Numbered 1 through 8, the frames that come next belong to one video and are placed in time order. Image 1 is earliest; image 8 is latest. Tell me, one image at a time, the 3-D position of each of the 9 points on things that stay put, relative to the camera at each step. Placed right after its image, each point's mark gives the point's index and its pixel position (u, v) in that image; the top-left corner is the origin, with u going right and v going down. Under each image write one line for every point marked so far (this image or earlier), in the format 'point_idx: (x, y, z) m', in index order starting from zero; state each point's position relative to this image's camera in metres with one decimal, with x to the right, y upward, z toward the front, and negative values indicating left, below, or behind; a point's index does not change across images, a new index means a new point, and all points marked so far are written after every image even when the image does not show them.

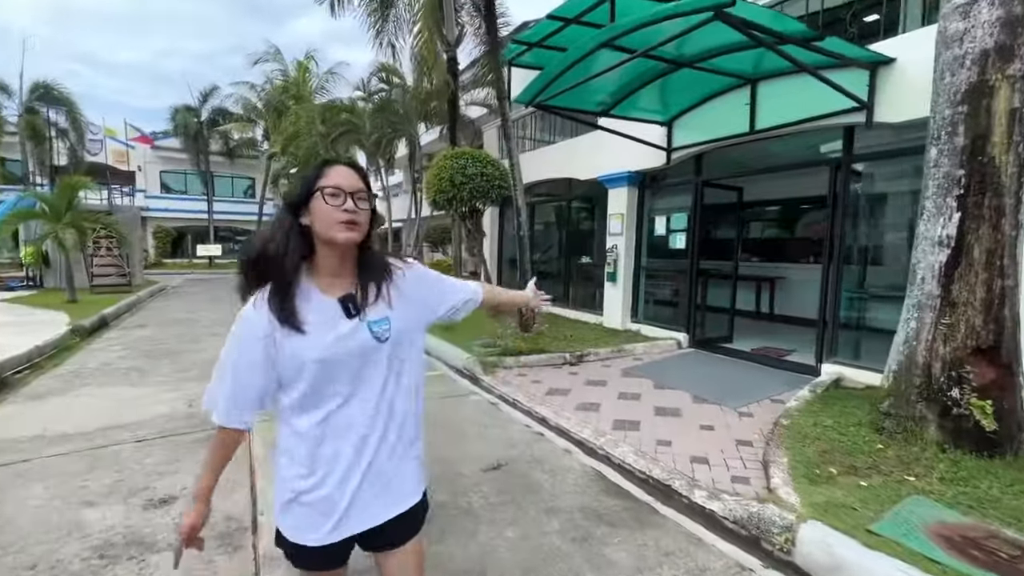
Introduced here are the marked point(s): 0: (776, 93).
0: (+3.1, +2.3, +5.6) m
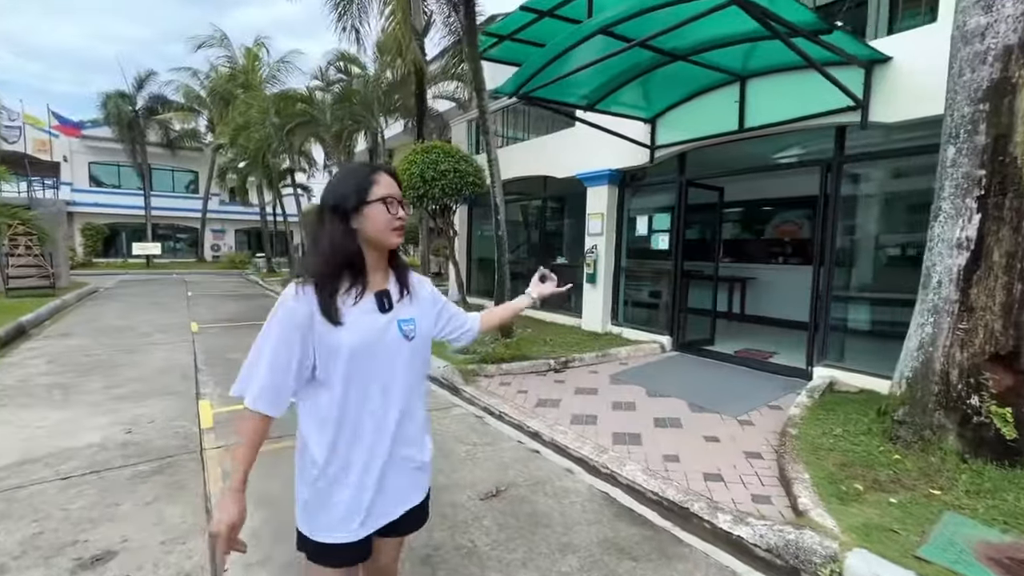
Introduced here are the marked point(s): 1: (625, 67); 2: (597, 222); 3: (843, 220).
0: (+2.9, +2.3, +5.5) m
1: (+1.3, +2.6, +5.7) m
2: (+1.4, +1.1, +7.7) m
3: (+3.6, +0.7, +5.2) m
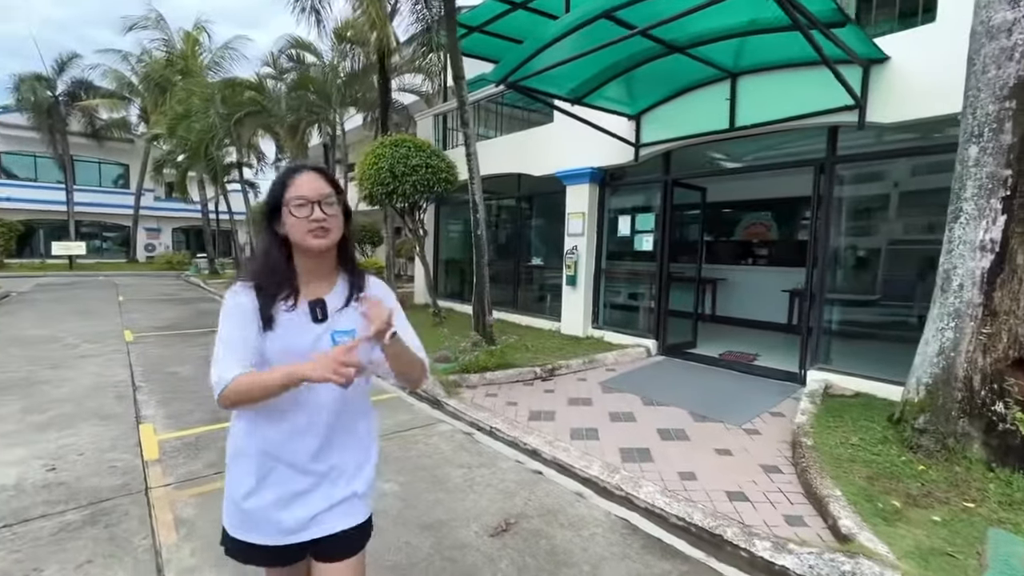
0: (+2.8, +2.2, +5.4) m
1: (+1.2, +2.6, +5.4) m
2: (+1.1, +1.0, +7.5) m
3: (+3.5, +0.7, +5.1) m
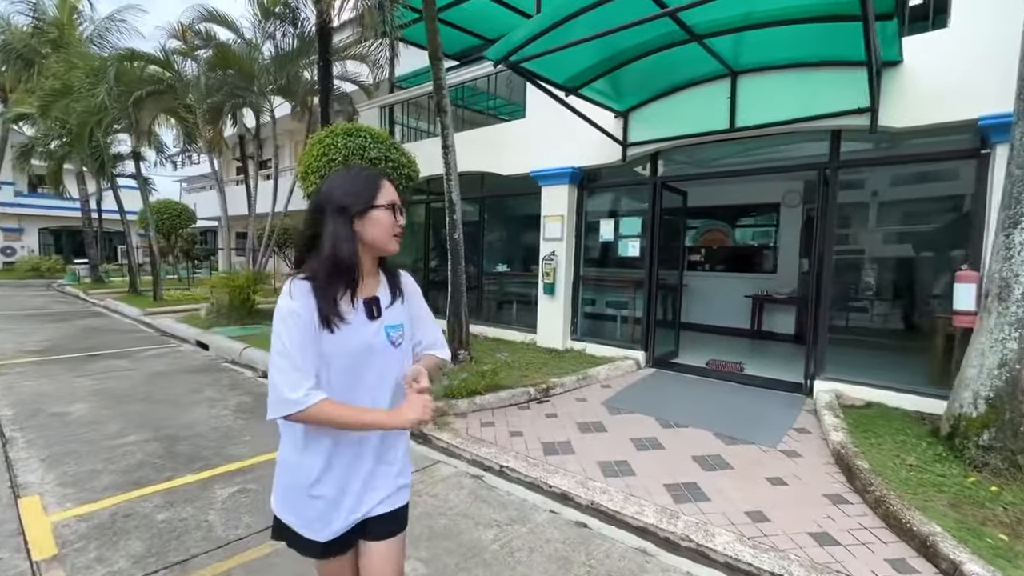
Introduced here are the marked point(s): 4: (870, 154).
0: (+2.7, +2.2, +5.2) m
1: (+1.1, +2.5, +4.9) m
2: (+0.7, +0.9, +6.9) m
3: (+3.5, +0.6, +5.0) m
4: (+3.6, +1.4, +4.9) m
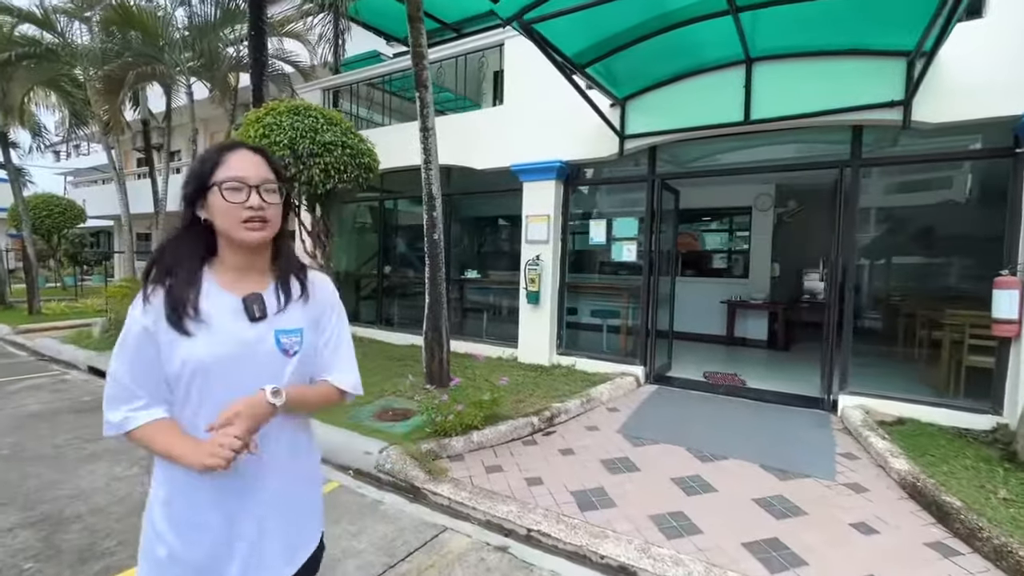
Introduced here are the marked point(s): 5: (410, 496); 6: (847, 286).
0: (+2.6, +2.1, +4.8) m
1: (+1.1, +2.4, +4.3) m
2: (+0.4, +0.8, +6.2) m
3: (+3.4, +0.6, +4.7) m
4: (+3.6, +1.3, +4.6) m
5: (-0.7, -1.5, +3.5) m
6: (+3.4, 0.0, +4.8) m
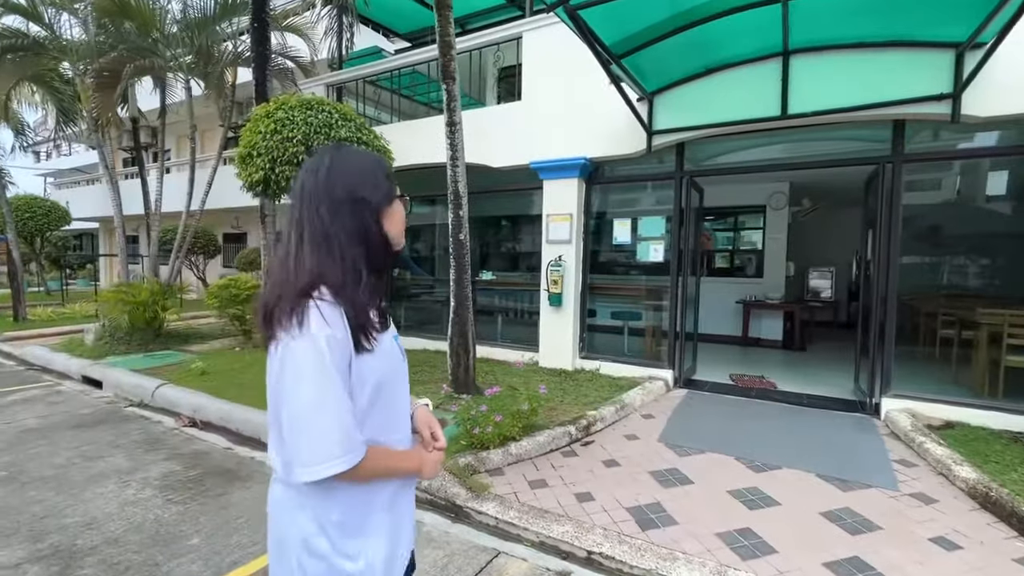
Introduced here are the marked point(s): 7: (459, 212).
0: (+2.9, +2.1, +4.6) m
1: (+1.4, +2.4, +4.1) m
2: (+0.6, +0.8, +6.0) m
3: (+3.7, +0.6, +4.6) m
4: (+3.9, +1.3, +4.5) m
5: (-0.4, -1.5, +3.2) m
6: (+3.7, 0.0, +4.6) m
7: (-0.5, +0.7, +4.6) m
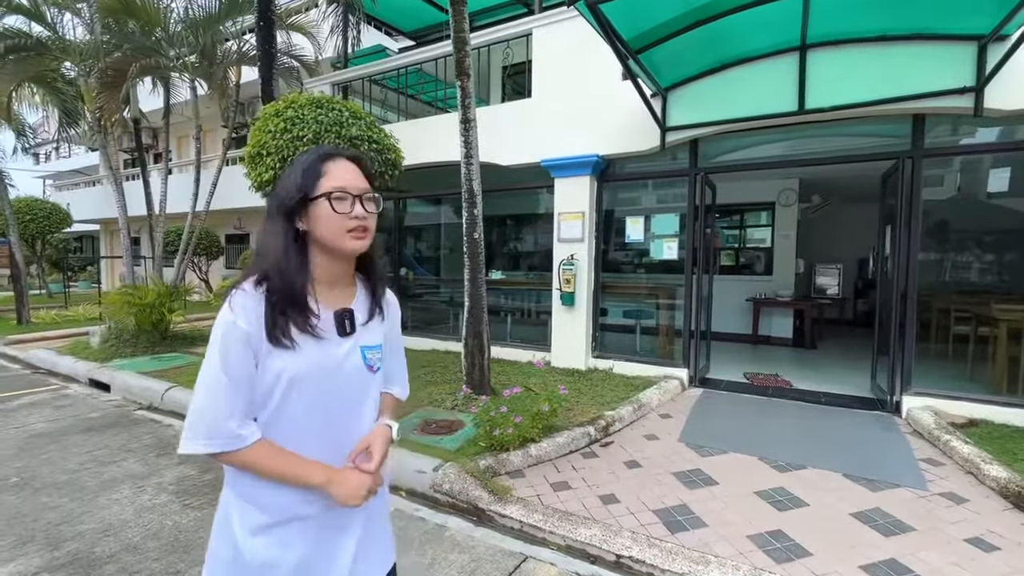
0: (+3.0, +2.1, +4.6) m
1: (+1.5, +2.4, +4.0) m
2: (+0.8, +0.8, +5.9) m
3: (+3.9, +0.6, +4.5) m
4: (+4.0, +1.3, +4.4) m
5: (-0.2, -1.5, +3.2) m
6: (+3.8, +0.1, +4.6) m
7: (-0.4, +0.7, +4.5) m
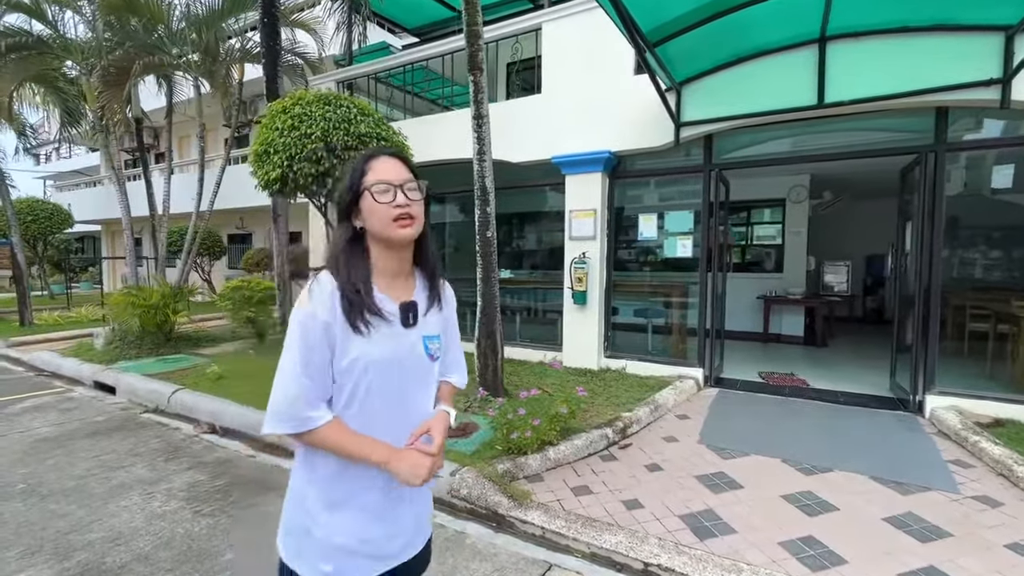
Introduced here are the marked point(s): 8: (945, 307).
0: (+3.1, +2.1, +4.4) m
1: (+1.6, +2.4, +3.9) m
2: (+0.9, +0.8, +5.8) m
3: (+4.0, +0.6, +4.4) m
4: (+4.2, +1.4, +4.3) m
5: (-0.1, -1.5, +3.1) m
6: (+3.9, +0.1, +4.5) m
7: (-0.2, +0.7, +4.4) m
8: (+4.1, -0.2, +4.5) m
